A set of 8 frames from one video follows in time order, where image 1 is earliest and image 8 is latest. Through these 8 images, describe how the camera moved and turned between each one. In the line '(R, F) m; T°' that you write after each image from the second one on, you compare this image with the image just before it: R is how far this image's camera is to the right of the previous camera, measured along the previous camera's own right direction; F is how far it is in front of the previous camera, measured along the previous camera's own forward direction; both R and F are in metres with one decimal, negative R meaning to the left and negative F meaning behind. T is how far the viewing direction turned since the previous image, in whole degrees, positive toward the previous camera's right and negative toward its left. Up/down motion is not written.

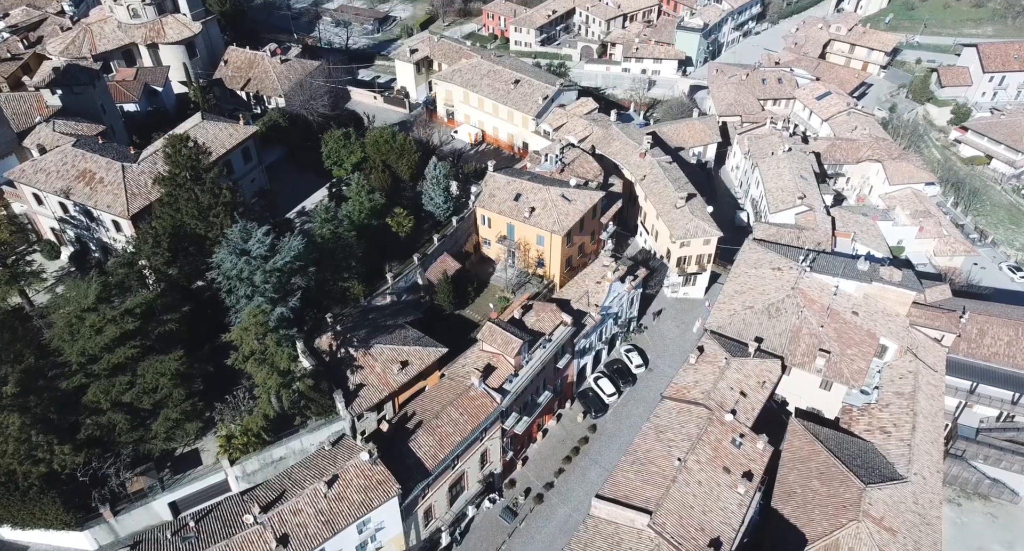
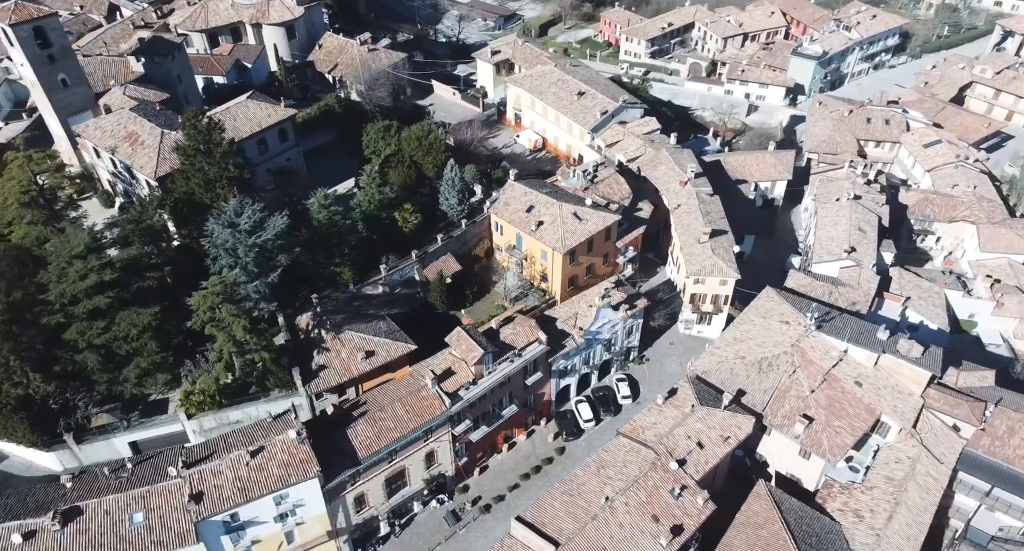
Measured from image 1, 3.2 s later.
(+9.2, +0.6) m; -10°
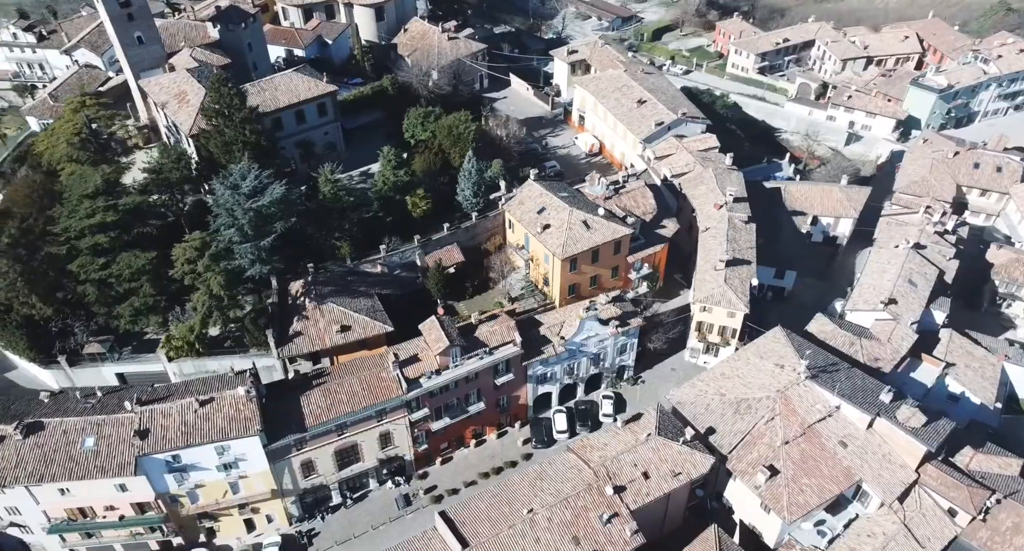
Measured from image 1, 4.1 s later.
(+8.5, +1.1) m; -10°
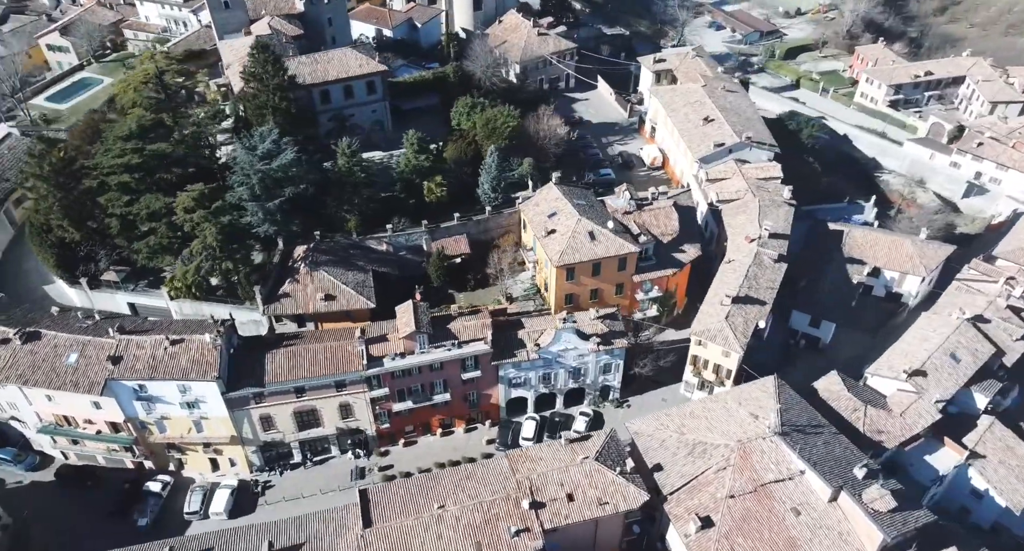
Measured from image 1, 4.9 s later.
(+9.5, +1.3) m; -11°
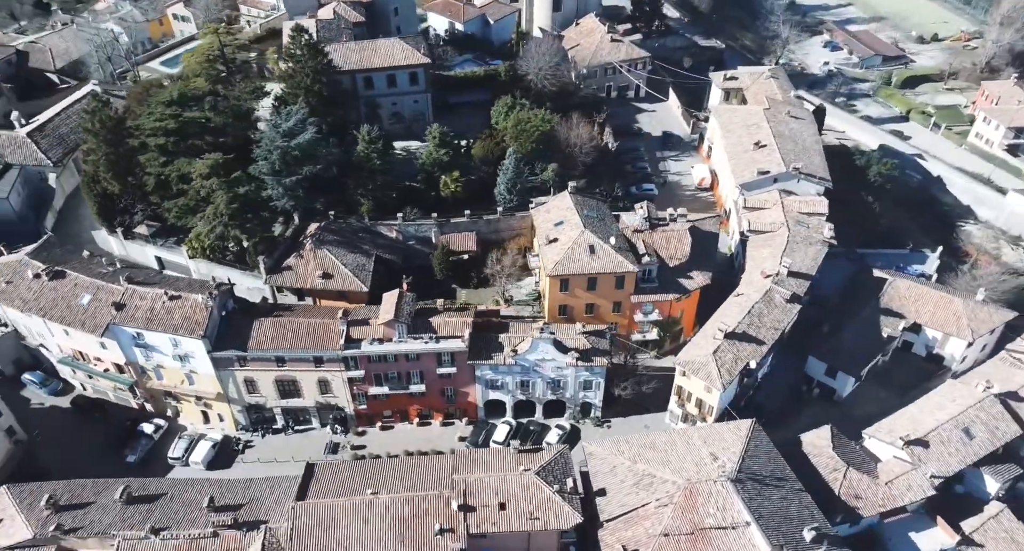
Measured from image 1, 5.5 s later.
(+7.7, +0.6) m; -9°
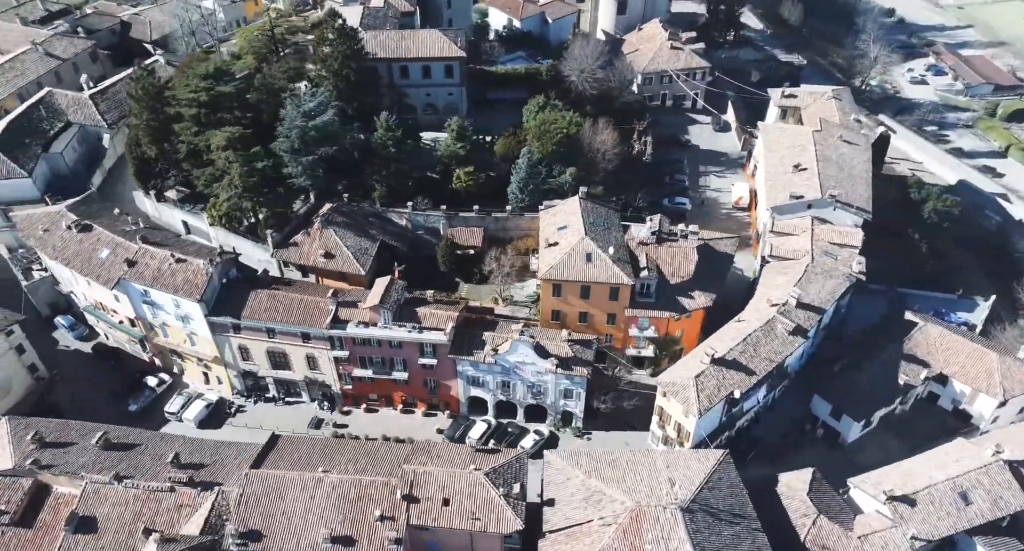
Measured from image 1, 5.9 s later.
(+6.2, +0.7) m; -7°
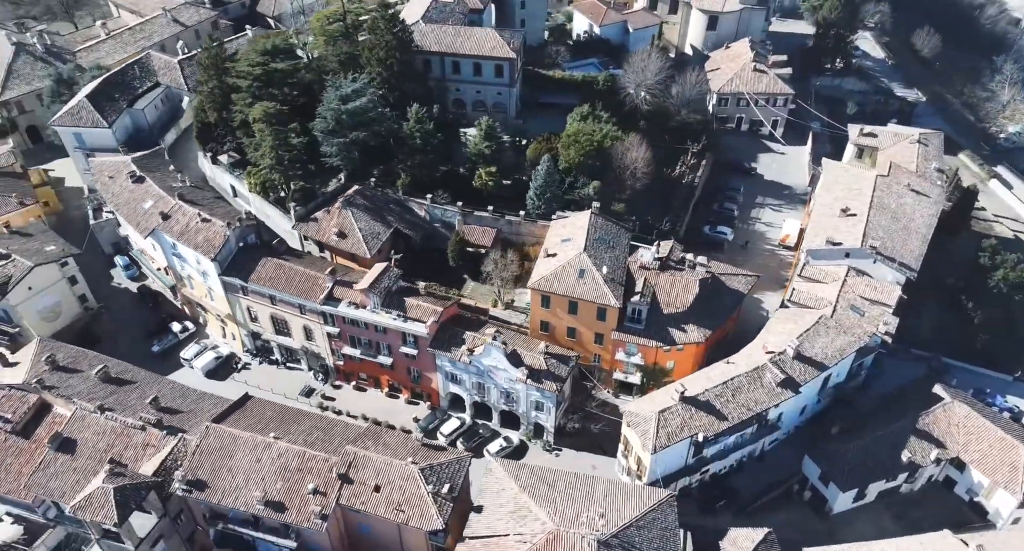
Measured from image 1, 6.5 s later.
(+8.3, +0.7) m; -10°
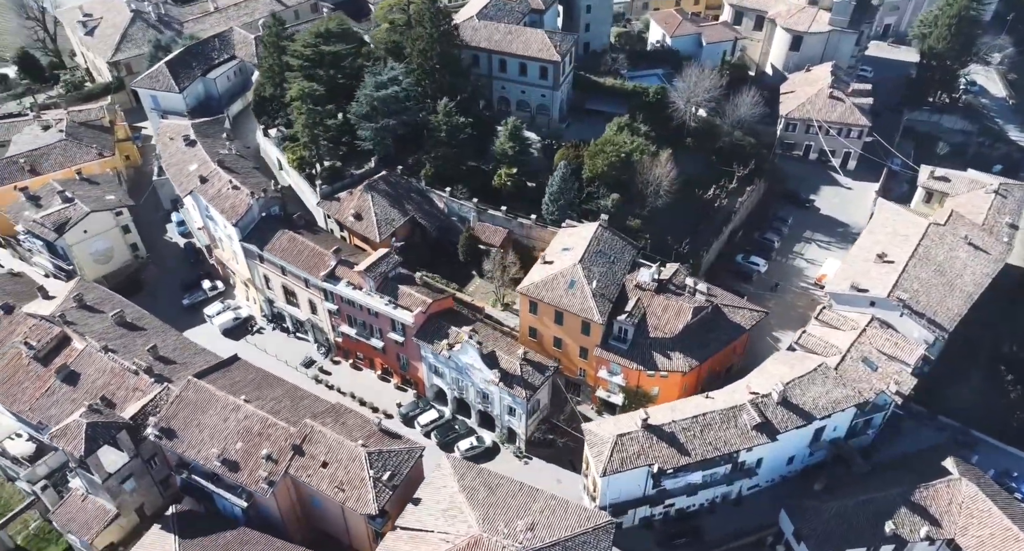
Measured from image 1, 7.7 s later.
(+7.4, +0.7) m; -9°
